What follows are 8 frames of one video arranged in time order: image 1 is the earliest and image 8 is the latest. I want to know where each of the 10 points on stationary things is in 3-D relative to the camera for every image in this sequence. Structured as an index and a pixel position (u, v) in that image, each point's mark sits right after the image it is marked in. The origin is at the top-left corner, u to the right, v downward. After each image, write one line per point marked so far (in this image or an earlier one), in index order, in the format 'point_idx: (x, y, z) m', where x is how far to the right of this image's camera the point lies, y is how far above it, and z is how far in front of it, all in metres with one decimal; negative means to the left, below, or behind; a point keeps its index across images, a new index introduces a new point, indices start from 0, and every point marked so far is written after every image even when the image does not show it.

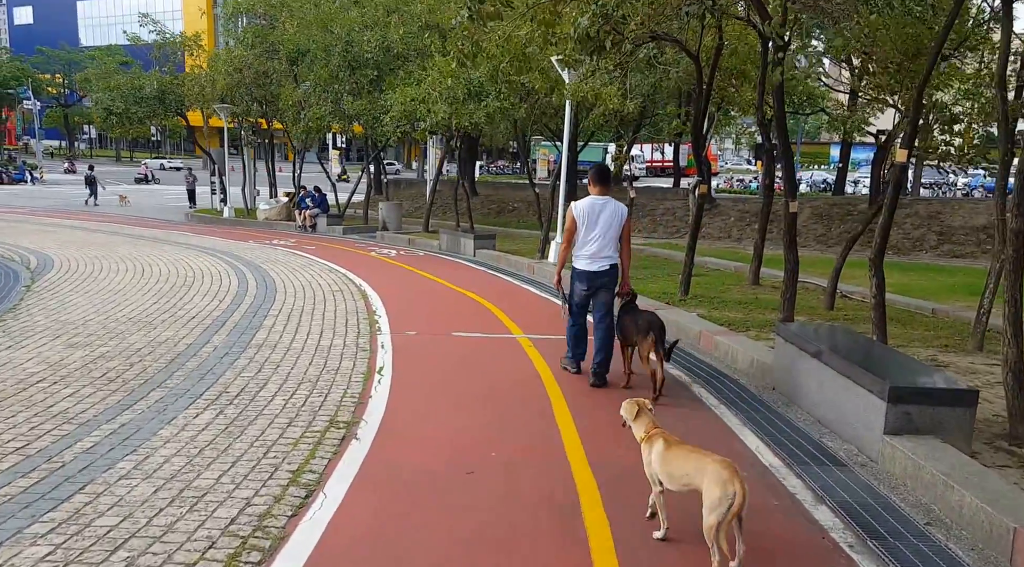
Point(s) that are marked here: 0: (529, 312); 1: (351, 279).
0: (+0.2, -0.4, +11.5) m
1: (-2.8, +0.1, +14.1) m
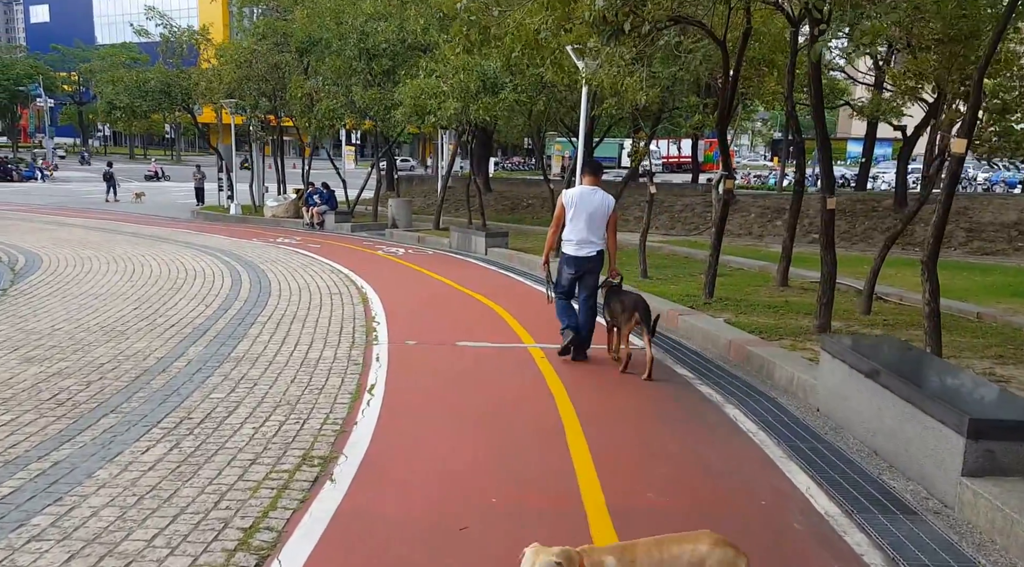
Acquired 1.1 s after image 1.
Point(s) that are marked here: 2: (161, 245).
0: (+0.3, -0.4, +10.6) m
1: (-2.6, +0.1, +13.2) m
2: (-8.3, +0.9, +19.7) m
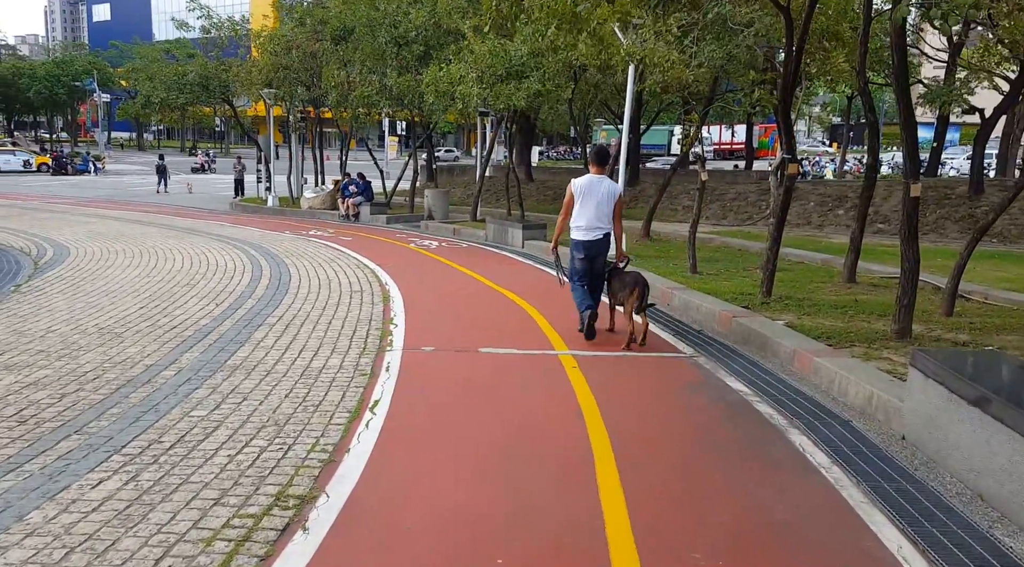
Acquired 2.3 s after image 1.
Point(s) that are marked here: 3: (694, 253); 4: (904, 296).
0: (+0.7, -0.4, +9.6) m
1: (-2.0, +0.1, +12.4) m
2: (-7.4, +1.1, +19.2) m
3: (+2.7, +0.5, +12.3) m
4: (+3.5, -0.1, +7.4) m
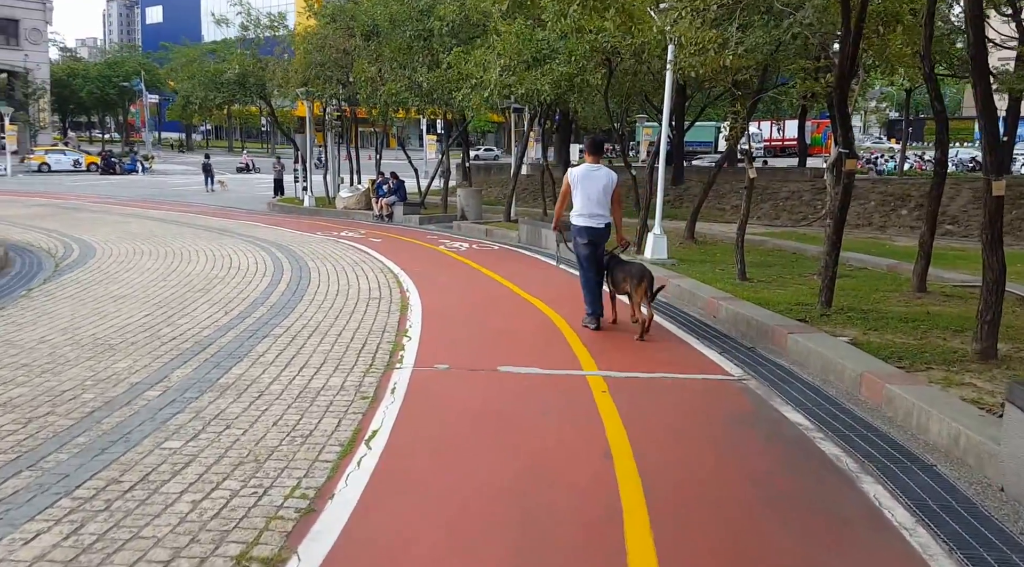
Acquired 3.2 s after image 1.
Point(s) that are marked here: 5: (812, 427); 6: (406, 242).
0: (+1.0, -0.5, +8.8) m
1: (-1.6, 0.0, +11.8) m
2: (-6.6, +1.0, +18.8) m
3: (+3.2, +0.4, +11.4) m
4: (+3.7, -0.2, +6.4) m
5: (+1.9, -0.9, +5.3) m
6: (-2.2, +0.9, +17.3) m
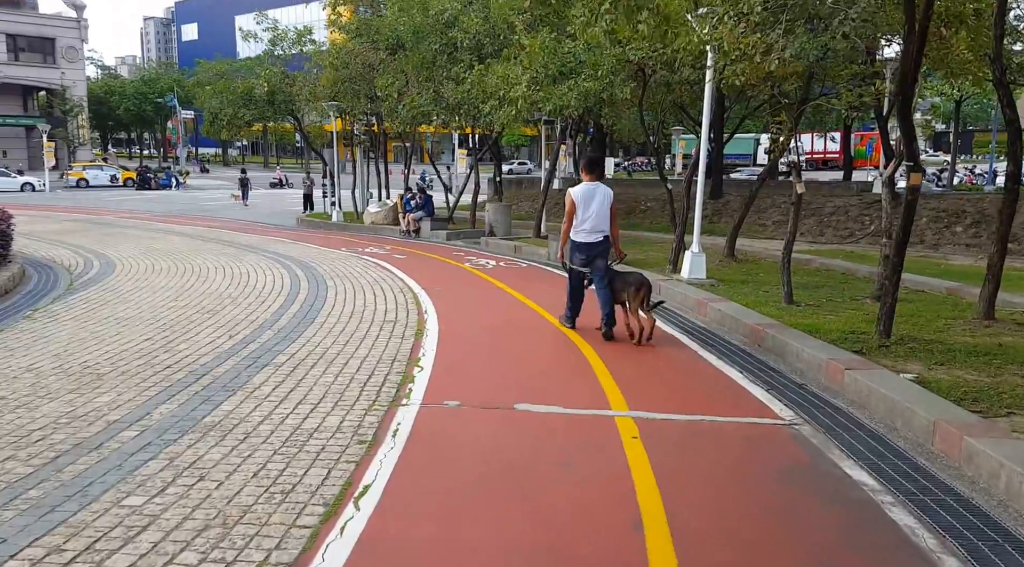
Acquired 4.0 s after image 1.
0: (+1.2, -0.7, +8.1) m
1: (-1.2, -0.2, +11.1) m
2: (-5.9, +0.7, +18.4) m
3: (+3.5, +0.1, +10.6) m
4: (+3.8, -0.4, +5.6) m
5: (+2.0, -1.1, +4.5) m
6: (-1.6, +0.5, +16.7) m
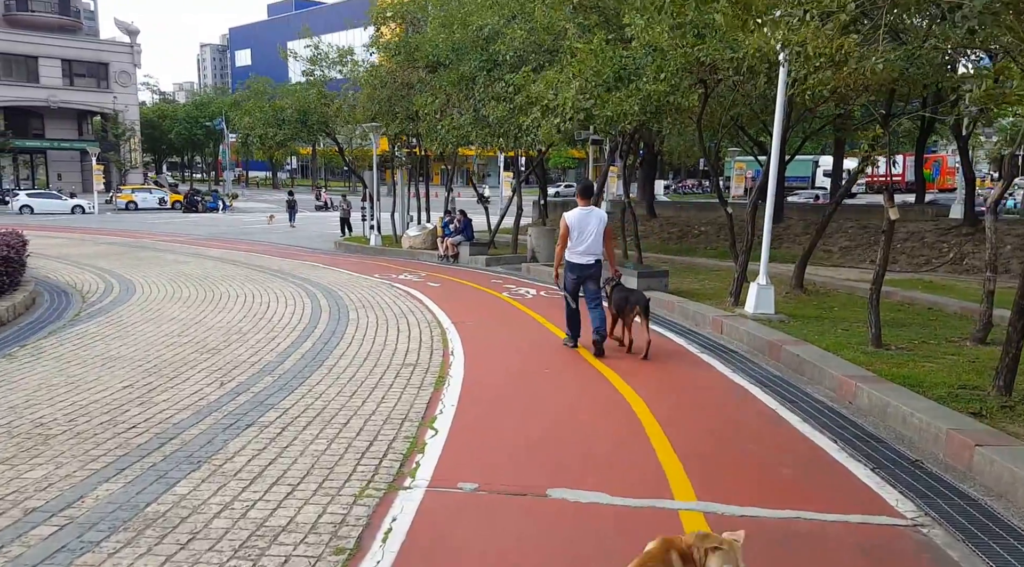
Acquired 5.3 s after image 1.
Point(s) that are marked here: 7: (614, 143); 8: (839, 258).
0: (+1.5, -1.0, +6.6) m
1: (-0.8, -0.7, +9.8) m
2: (-5.0, +0.1, +17.4) m
3: (+4.0, -0.4, +9.1) m
4: (+3.9, -0.7, +4.0) m
5: (+2.1, -1.4, +3.0) m
6: (-0.8, -0.1, +15.4) m
7: (+2.4, +3.3, +19.3) m
8: (+7.5, +0.6, +19.0) m
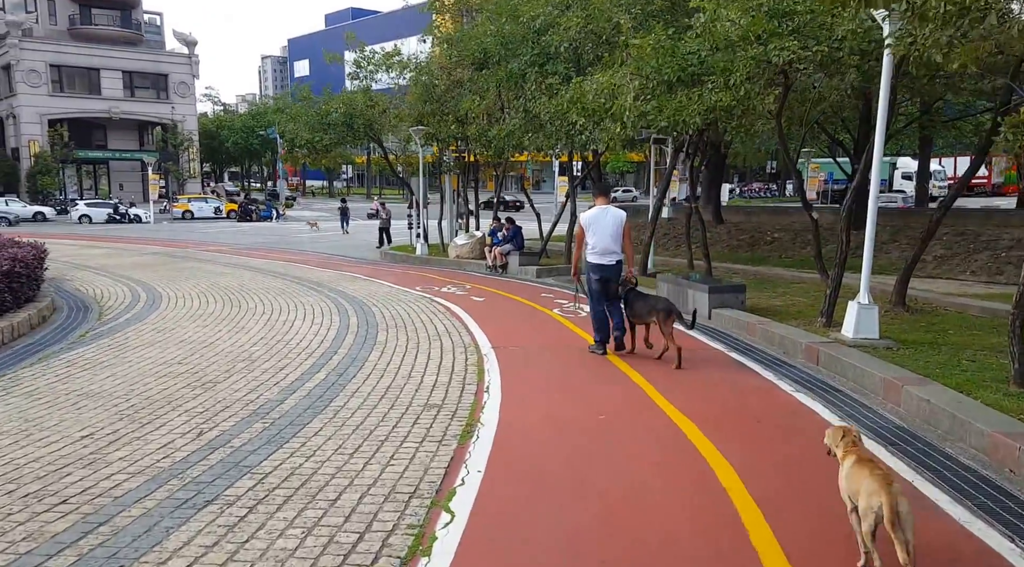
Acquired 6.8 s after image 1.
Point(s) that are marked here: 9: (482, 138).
0: (+1.8, -1.2, +5.0) m
1: (-0.3, -0.9, +8.3) m
2: (-4.0, -0.2, +16.1) m
3: (+4.4, -0.6, +7.2) m
4: (+4.0, -0.9, +2.2) m
5: (+2.1, -1.5, +1.4) m
6: (0.0, -0.3, +13.9) m
7: (+3.5, +3.0, +17.6) m
8: (+8.6, +0.3, +16.9) m
9: (-0.7, +3.5, +19.9) m
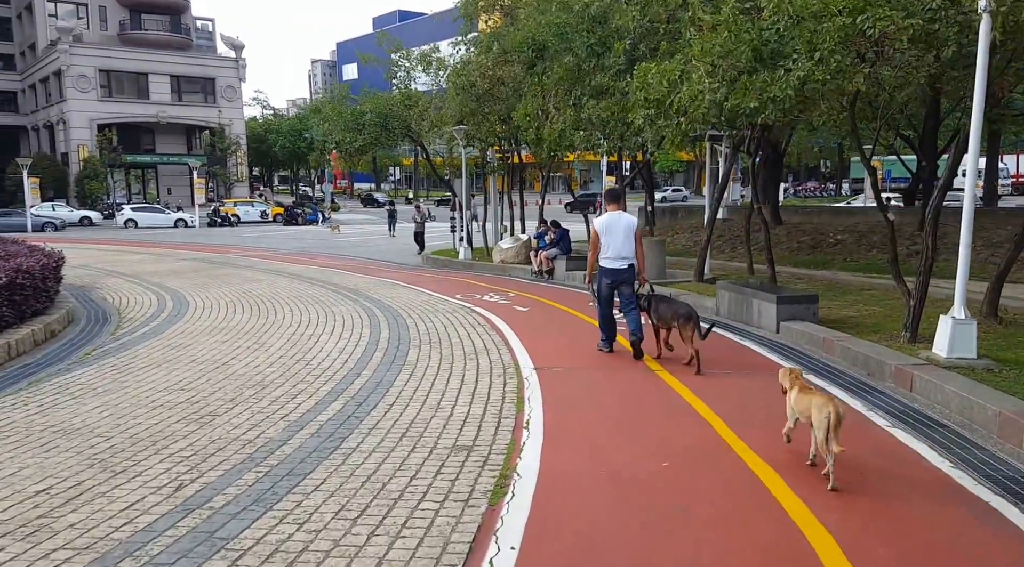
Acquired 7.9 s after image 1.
0: (+2.0, -1.4, +3.8) m
1: (+0.1, -1.0, +7.2) m
2: (-3.2, -0.4, +15.2) m
3: (+4.7, -0.7, +5.9) m
4: (+4.1, -1.0, +0.9) m
5: (+2.1, -1.6, +0.1) m
6: (+0.7, -0.5, +12.8) m
7: (+4.4, +2.9, +16.3) m
8: (+9.4, +0.2, +15.3) m
9: (+0.3, +3.4, +18.9) m
